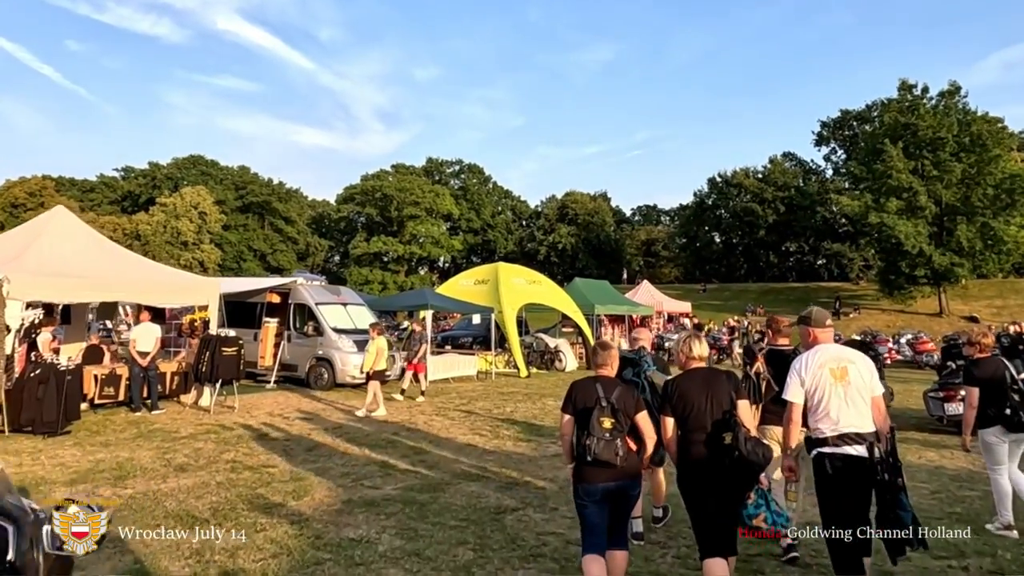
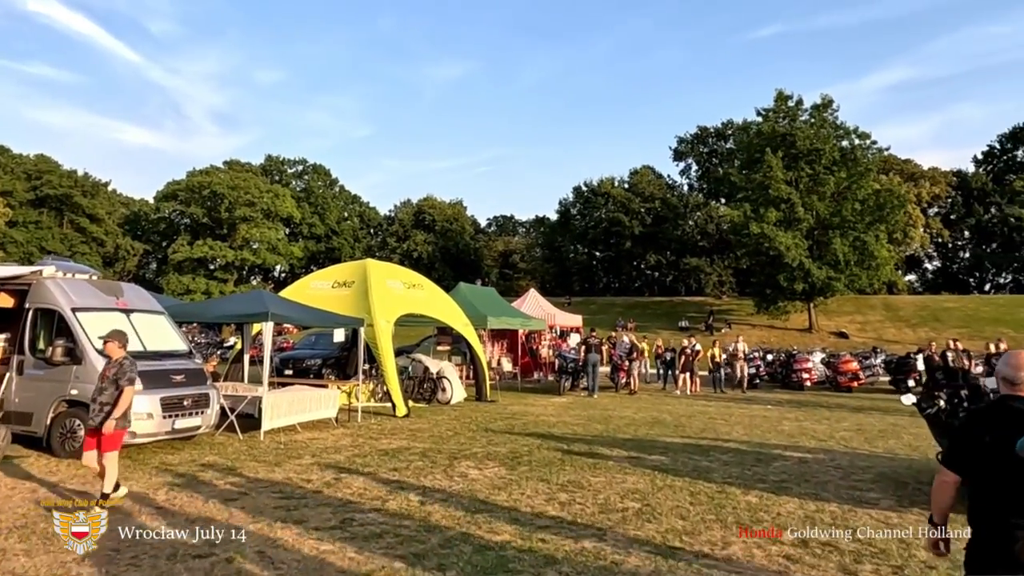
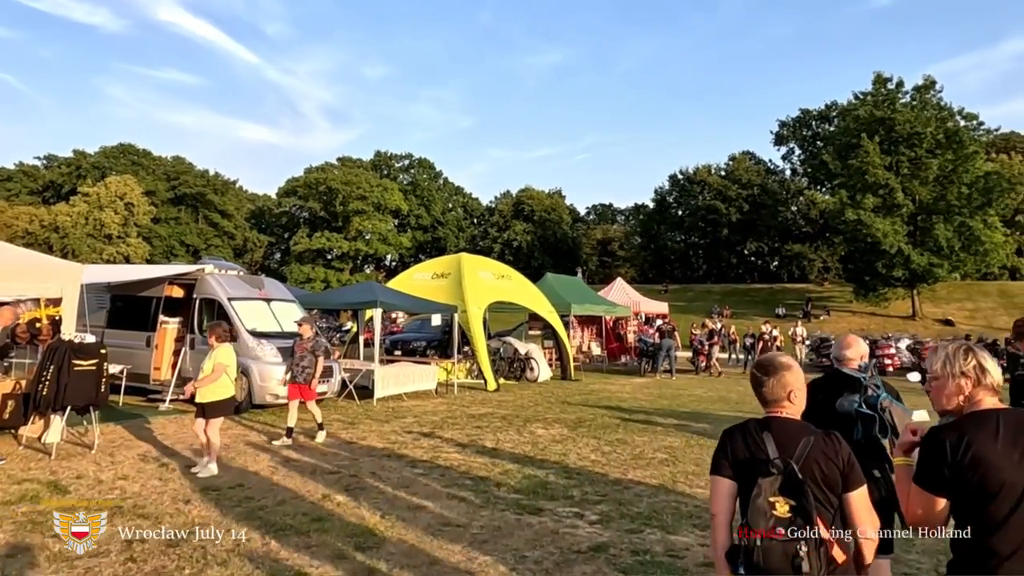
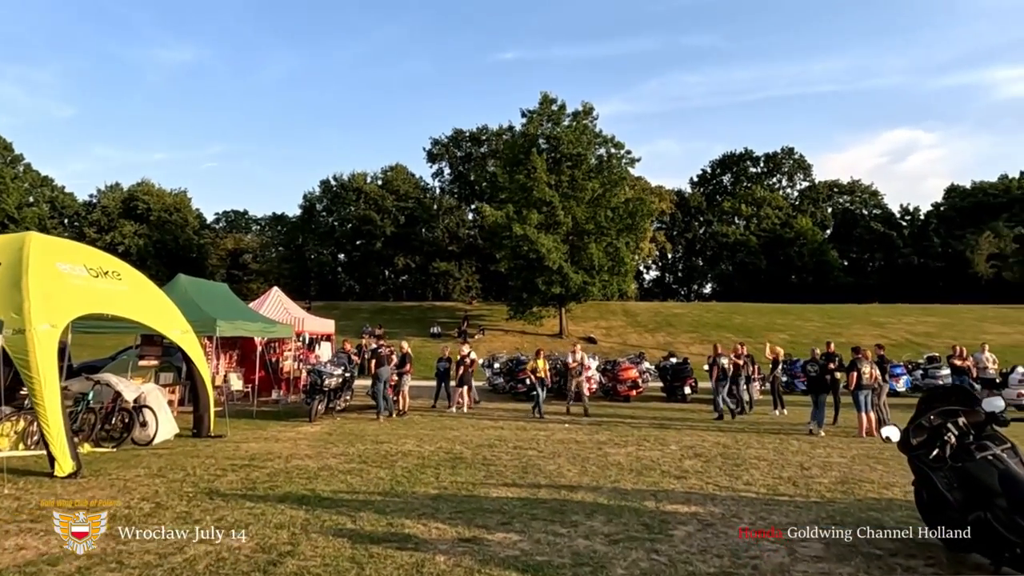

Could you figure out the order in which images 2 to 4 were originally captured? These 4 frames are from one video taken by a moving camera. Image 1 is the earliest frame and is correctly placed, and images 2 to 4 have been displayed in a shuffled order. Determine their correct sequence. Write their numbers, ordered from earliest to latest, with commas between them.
3, 2, 4
